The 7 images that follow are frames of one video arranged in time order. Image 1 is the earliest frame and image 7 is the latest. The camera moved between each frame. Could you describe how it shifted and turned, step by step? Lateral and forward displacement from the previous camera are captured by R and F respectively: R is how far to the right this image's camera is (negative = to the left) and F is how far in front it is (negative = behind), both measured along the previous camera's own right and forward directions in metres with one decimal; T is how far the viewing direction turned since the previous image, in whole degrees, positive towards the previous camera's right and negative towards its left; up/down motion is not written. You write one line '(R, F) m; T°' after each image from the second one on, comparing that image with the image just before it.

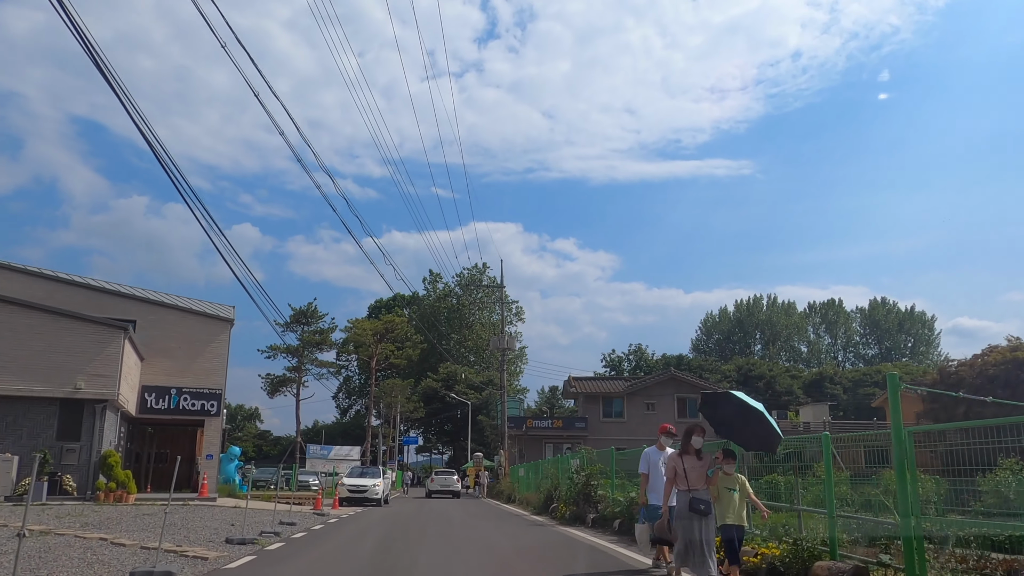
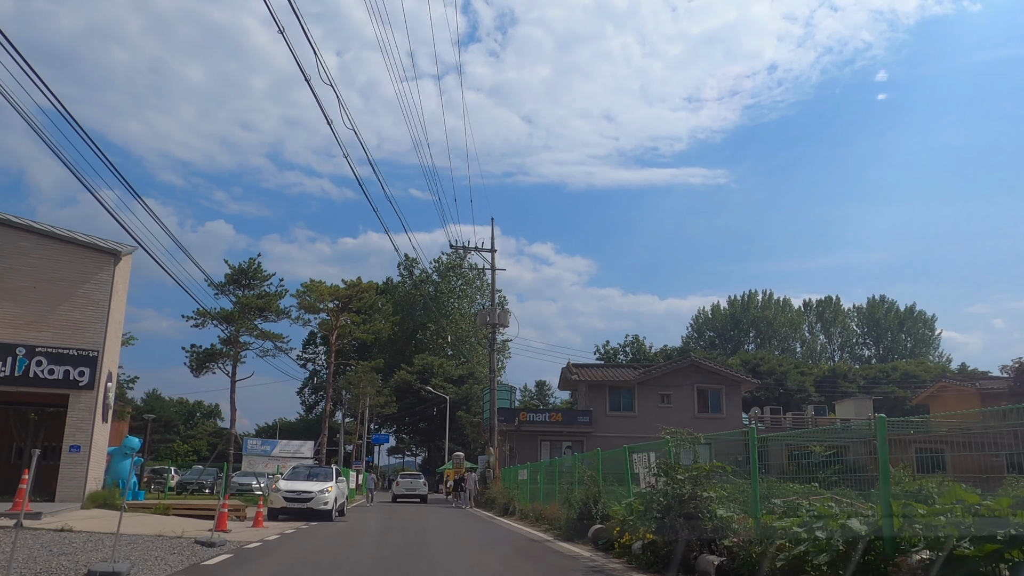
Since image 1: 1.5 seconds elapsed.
(-1.0, +8.6) m; +2°
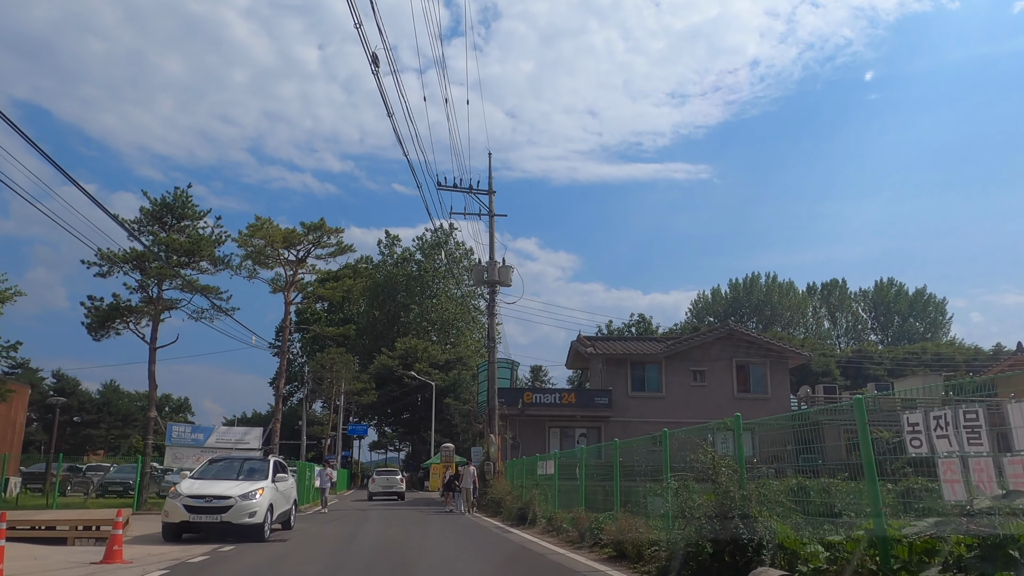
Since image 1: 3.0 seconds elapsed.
(-1.0, +7.8) m; +1°
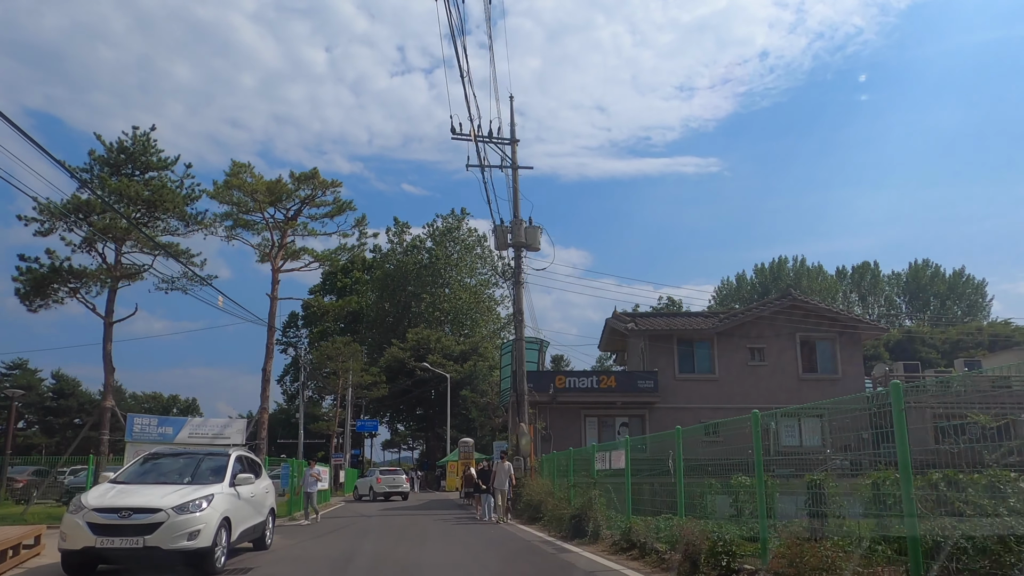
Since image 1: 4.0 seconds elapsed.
(-0.8, +4.8) m; -1°
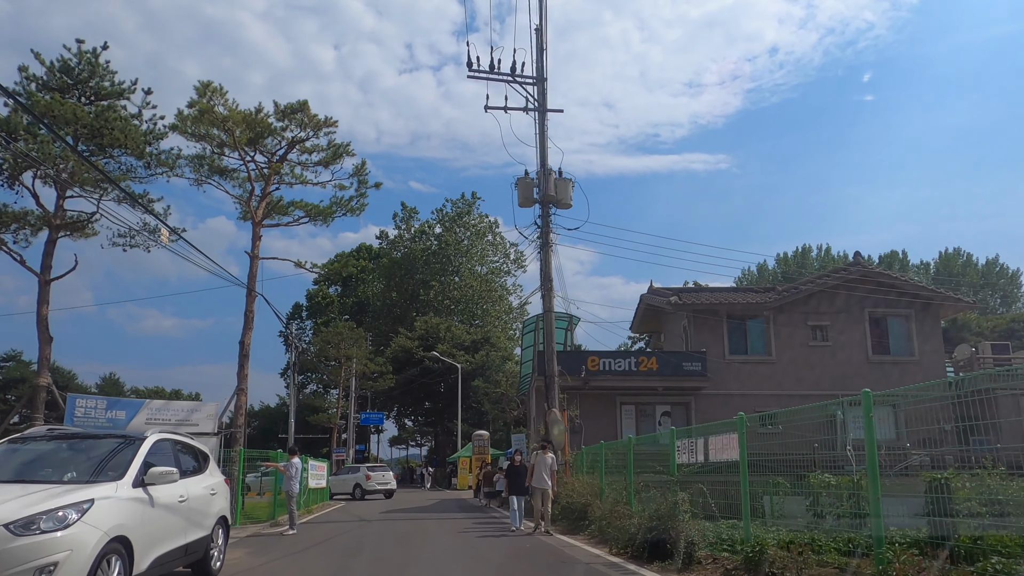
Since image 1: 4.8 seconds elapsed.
(-0.7, +4.1) m; -1°
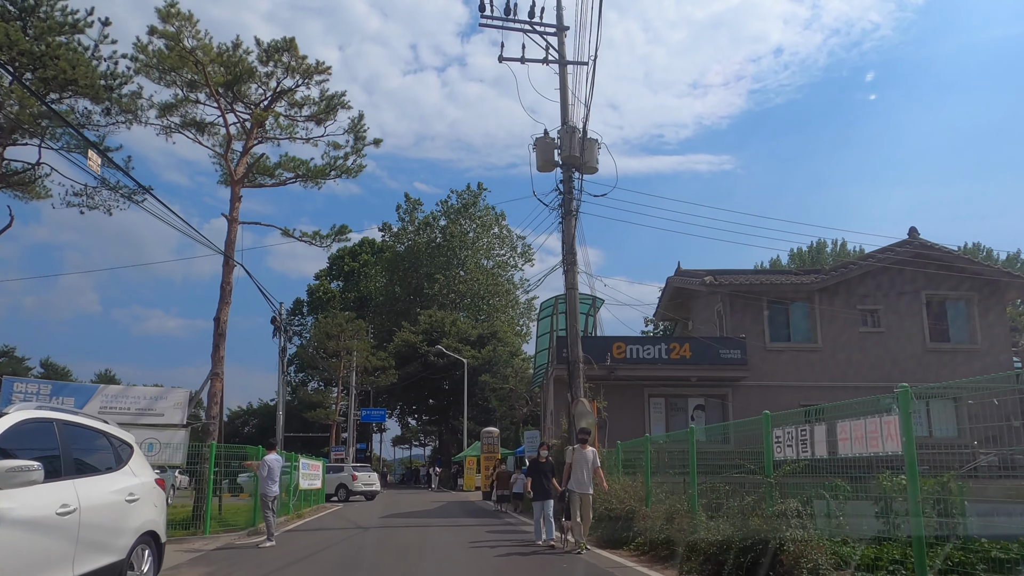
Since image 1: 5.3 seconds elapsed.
(-0.4, +2.8) m; 0°
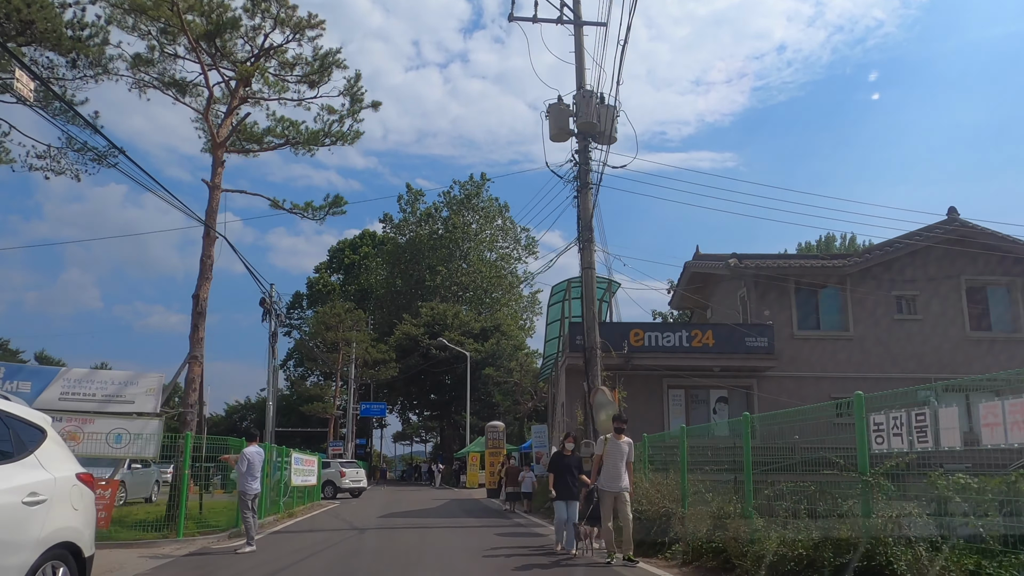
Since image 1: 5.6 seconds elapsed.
(-0.3, +1.7) m; 0°
